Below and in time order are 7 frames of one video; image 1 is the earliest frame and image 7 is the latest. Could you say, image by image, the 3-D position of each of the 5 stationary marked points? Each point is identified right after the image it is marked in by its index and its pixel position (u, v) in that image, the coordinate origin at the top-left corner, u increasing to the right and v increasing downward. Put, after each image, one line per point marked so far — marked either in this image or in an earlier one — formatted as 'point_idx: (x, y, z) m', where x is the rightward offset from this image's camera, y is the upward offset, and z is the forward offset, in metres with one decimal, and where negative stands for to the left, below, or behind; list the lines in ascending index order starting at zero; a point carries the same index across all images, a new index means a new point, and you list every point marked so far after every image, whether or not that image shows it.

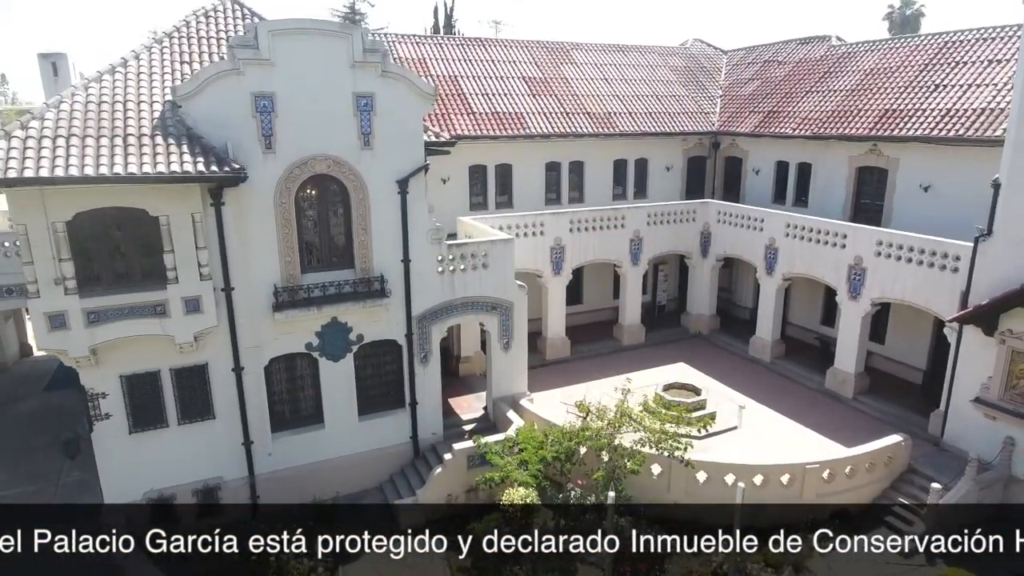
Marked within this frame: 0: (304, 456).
0: (-5.3, -4.3, +16.1) m
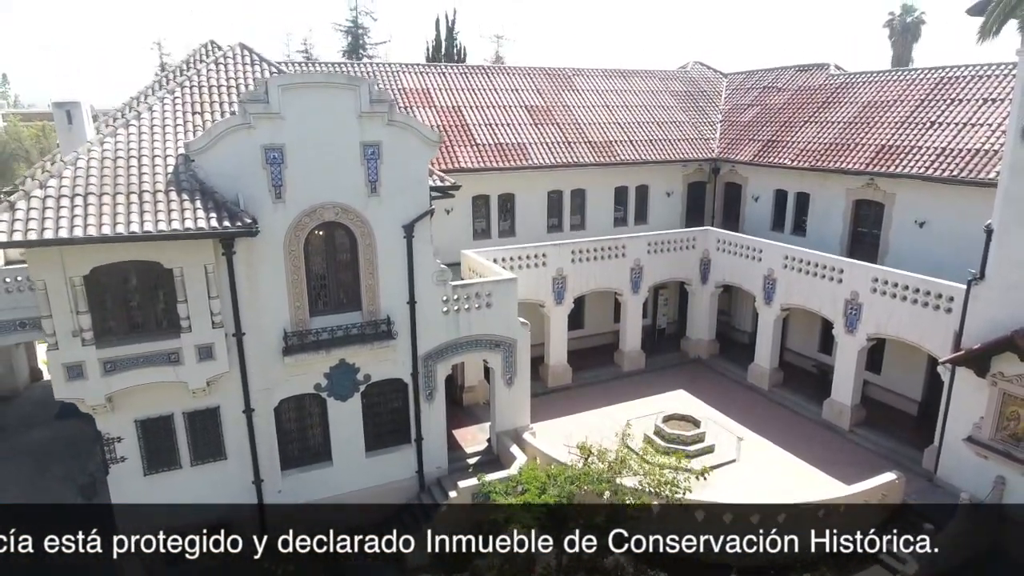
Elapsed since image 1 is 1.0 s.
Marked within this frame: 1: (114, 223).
0: (-5.2, -5.3, +16.5) m
1: (-7.8, +1.3, +12.4) m
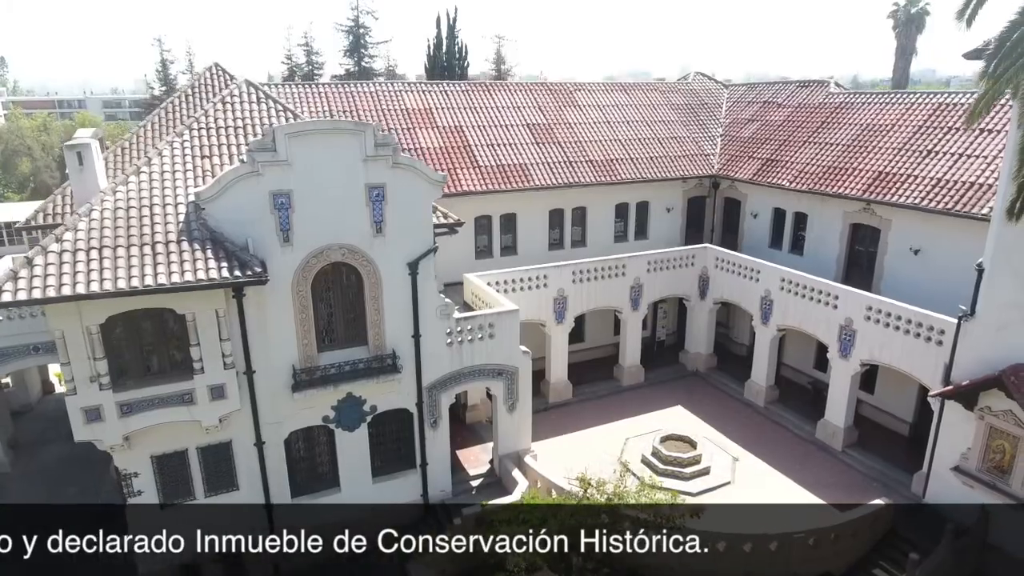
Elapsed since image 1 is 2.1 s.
0: (-5.2, -6.2, +17.1) m
1: (-7.7, +0.3, +12.8) m
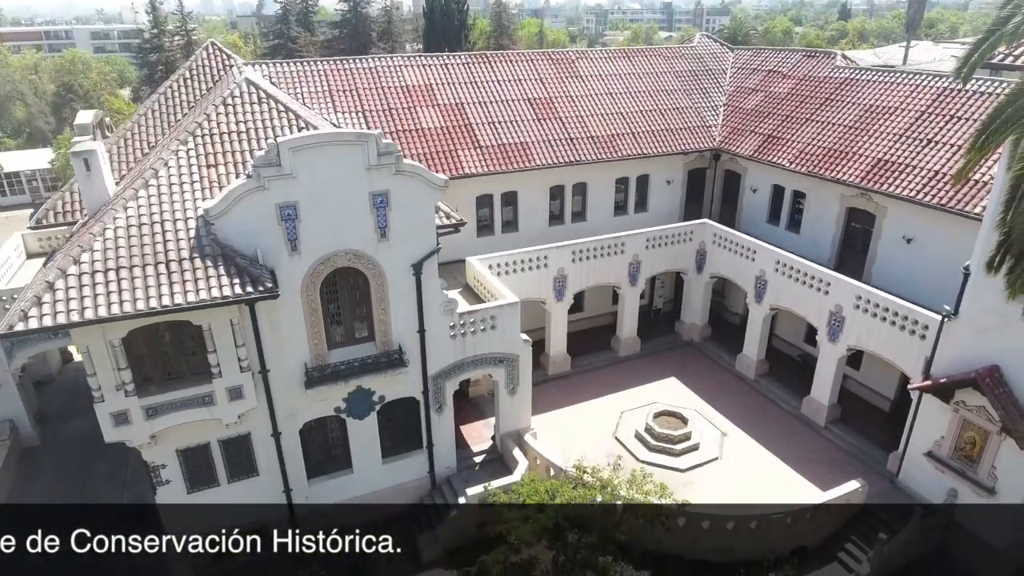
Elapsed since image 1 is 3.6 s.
0: (-5.1, -6.1, +18.5) m
1: (-7.7, -0.2, +13.4) m
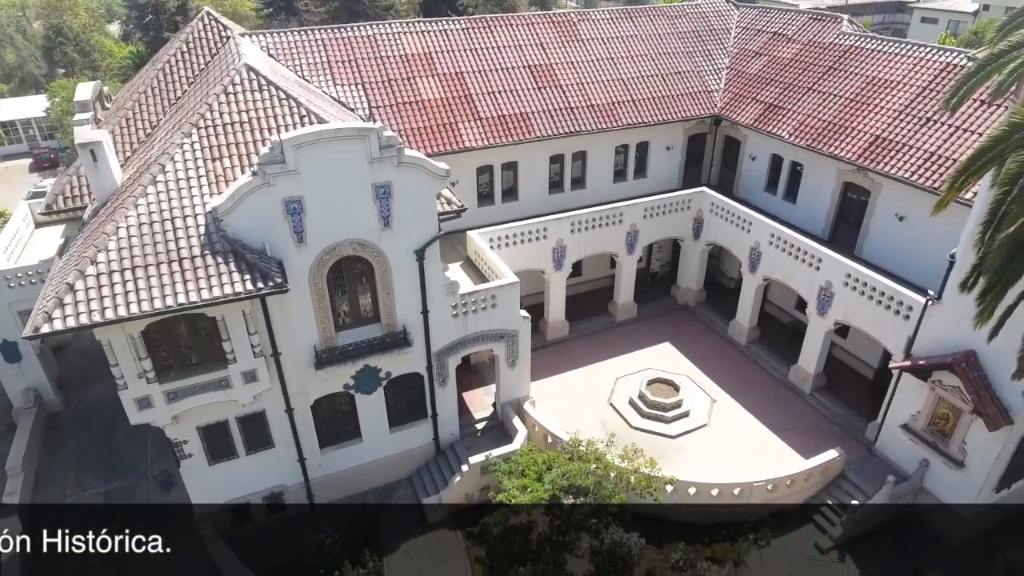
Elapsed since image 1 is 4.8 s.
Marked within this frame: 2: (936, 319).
0: (-5.2, -5.5, +19.7) m
1: (-7.7, -0.2, +14.0) m
2: (+11.8, -0.8, +17.5) m
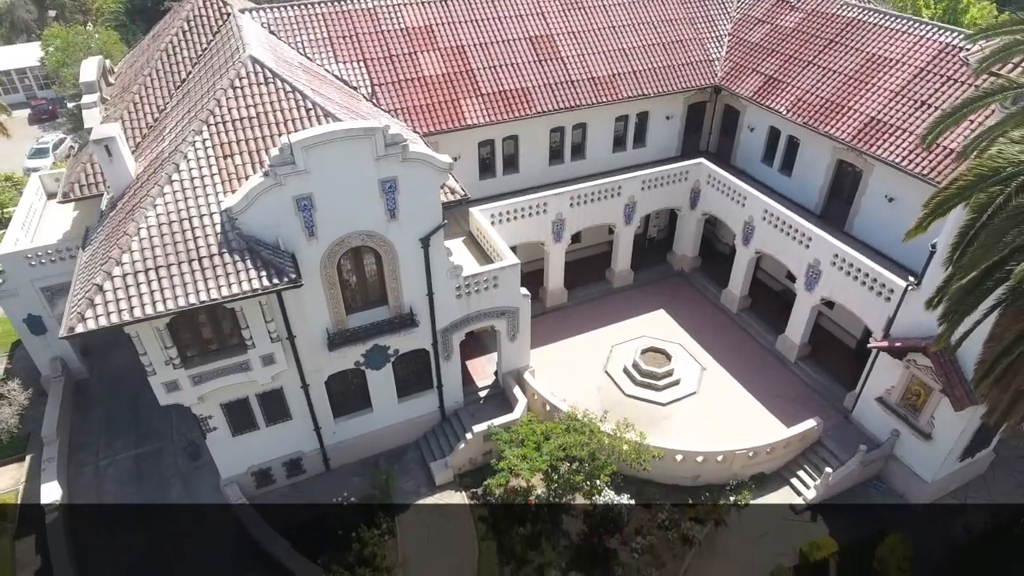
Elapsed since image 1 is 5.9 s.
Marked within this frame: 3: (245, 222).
0: (-5.1, -4.8, +21.2) m
1: (-7.7, -0.1, +15.0) m
2: (+11.8, -0.5, +18.5) m
3: (-6.6, +1.6, +15.8) m
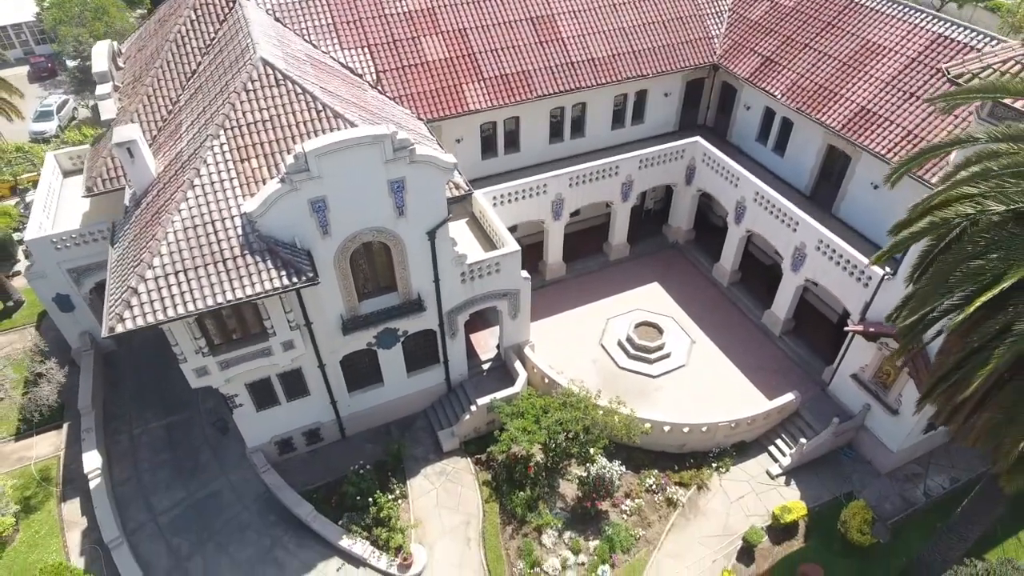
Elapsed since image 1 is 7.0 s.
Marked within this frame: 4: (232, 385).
0: (-5.1, -4.2, +22.9) m
1: (-7.7, -0.1, +16.2) m
2: (+11.8, -0.1, +19.8) m
3: (-6.6, +1.7, +16.9) m
4: (-8.7, -3.0, +19.6) m
